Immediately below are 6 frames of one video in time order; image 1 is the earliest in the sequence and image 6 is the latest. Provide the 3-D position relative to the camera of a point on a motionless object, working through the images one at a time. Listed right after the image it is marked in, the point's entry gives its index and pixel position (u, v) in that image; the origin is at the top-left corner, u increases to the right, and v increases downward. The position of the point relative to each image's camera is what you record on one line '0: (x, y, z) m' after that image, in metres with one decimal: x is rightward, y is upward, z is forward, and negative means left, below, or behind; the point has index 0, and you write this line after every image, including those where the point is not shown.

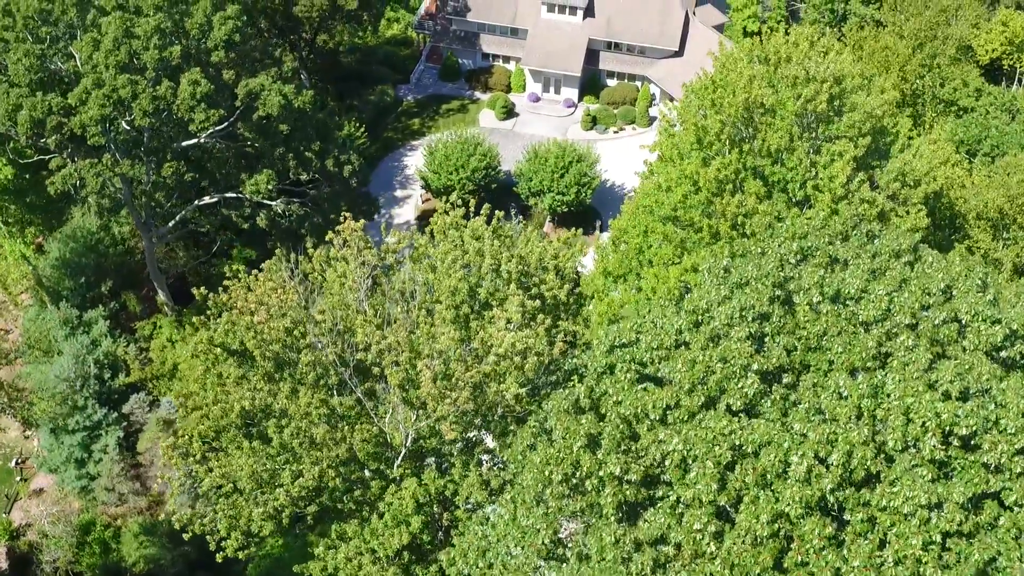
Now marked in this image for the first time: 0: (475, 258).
0: (-0.6, +0.4, +18.3) m
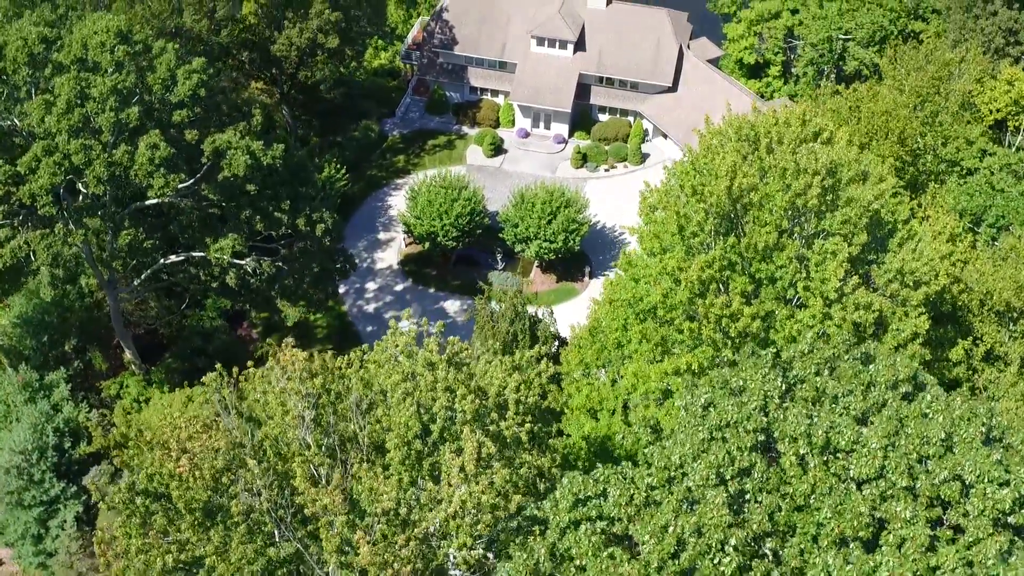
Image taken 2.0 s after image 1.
0: (-1.3, -1.6, +16.6) m
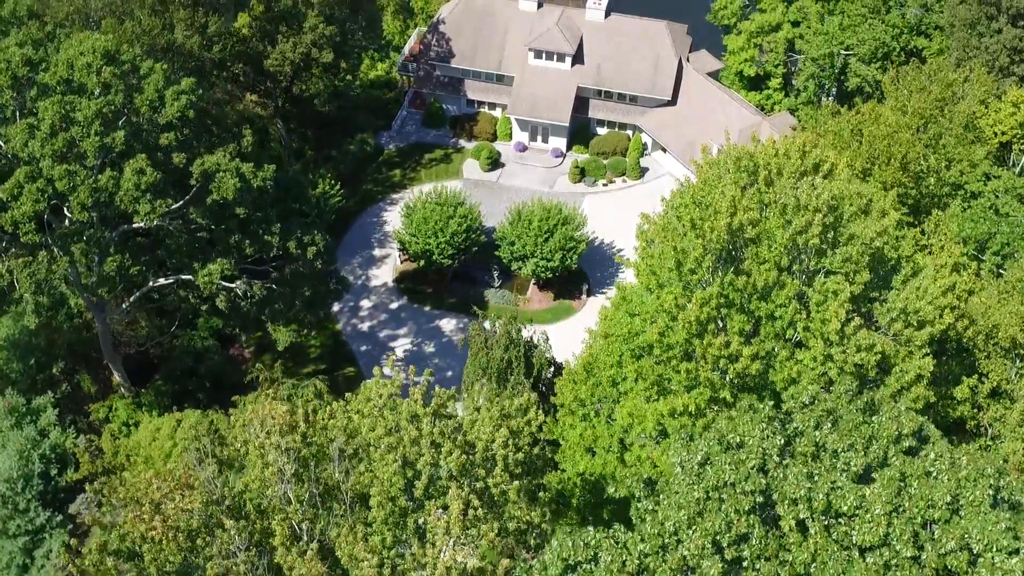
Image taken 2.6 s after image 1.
0: (-1.4, -2.3, +16.0) m
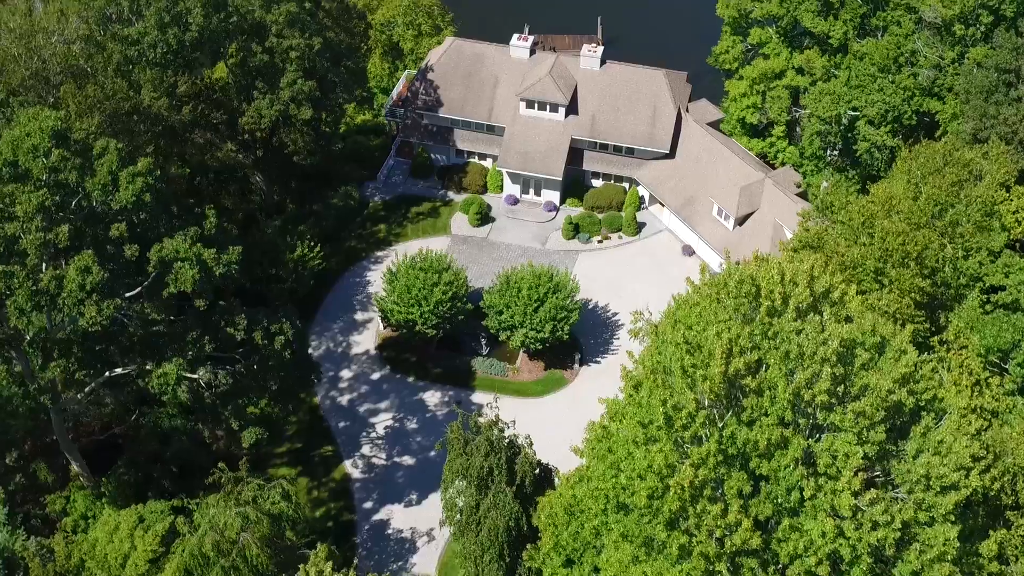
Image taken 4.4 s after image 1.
0: (-2.0, -4.8, +13.6) m
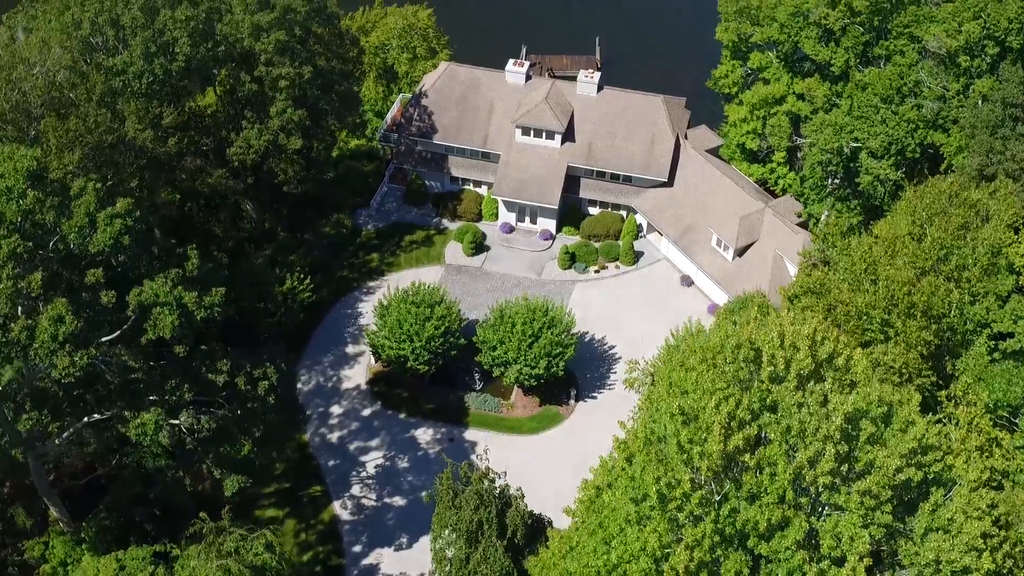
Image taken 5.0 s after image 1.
0: (-2.2, -5.8, +12.5) m
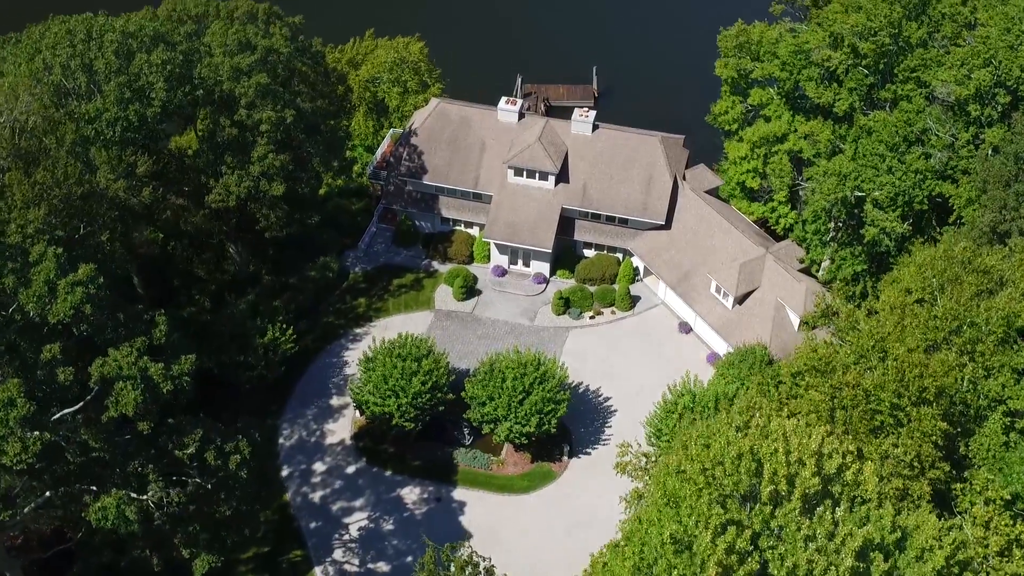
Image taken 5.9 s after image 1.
0: (-2.6, -7.4, +10.8) m
